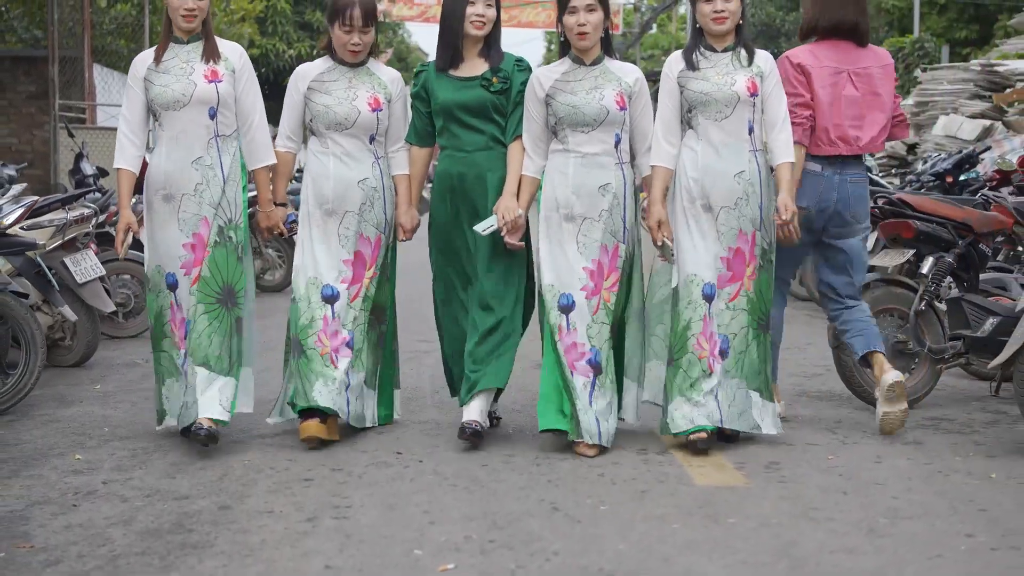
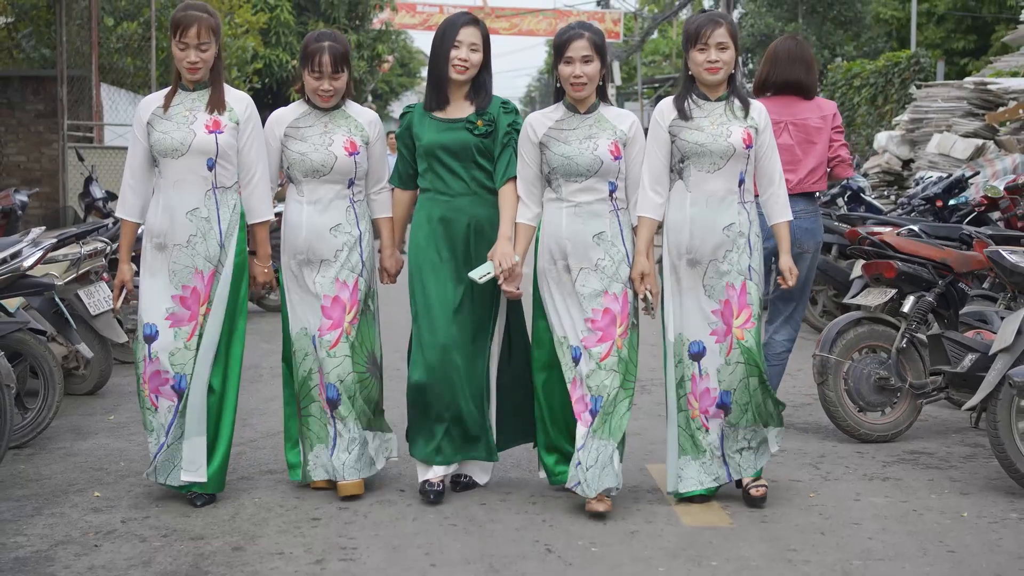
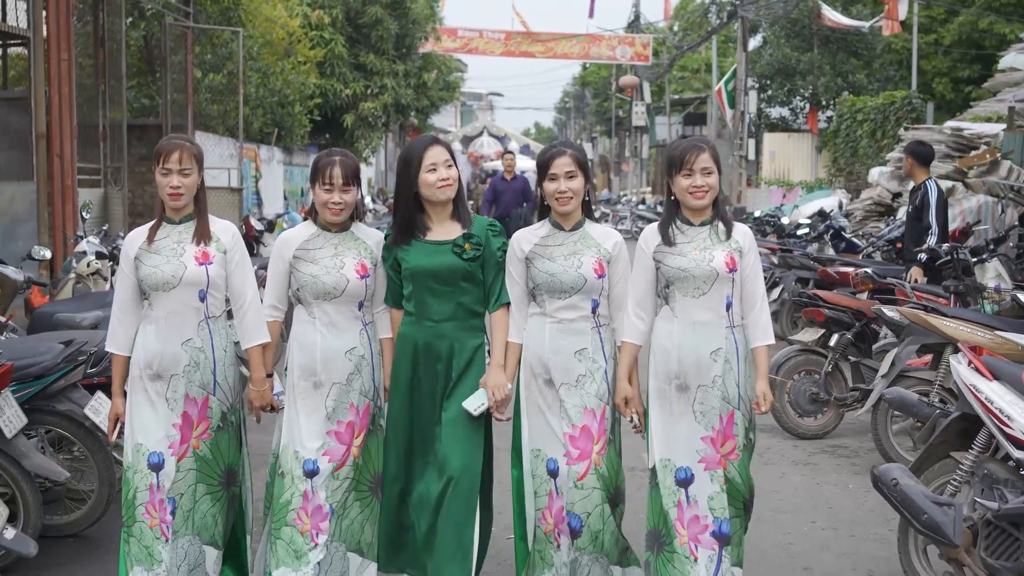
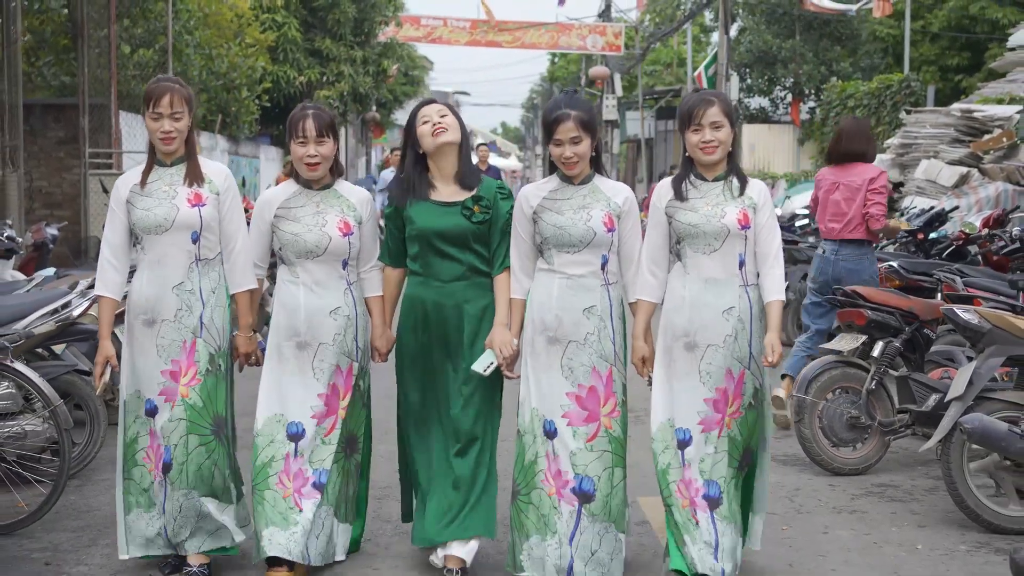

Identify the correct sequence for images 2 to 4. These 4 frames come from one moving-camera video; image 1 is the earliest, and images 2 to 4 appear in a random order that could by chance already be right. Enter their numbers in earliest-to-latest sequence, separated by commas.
2, 4, 3
